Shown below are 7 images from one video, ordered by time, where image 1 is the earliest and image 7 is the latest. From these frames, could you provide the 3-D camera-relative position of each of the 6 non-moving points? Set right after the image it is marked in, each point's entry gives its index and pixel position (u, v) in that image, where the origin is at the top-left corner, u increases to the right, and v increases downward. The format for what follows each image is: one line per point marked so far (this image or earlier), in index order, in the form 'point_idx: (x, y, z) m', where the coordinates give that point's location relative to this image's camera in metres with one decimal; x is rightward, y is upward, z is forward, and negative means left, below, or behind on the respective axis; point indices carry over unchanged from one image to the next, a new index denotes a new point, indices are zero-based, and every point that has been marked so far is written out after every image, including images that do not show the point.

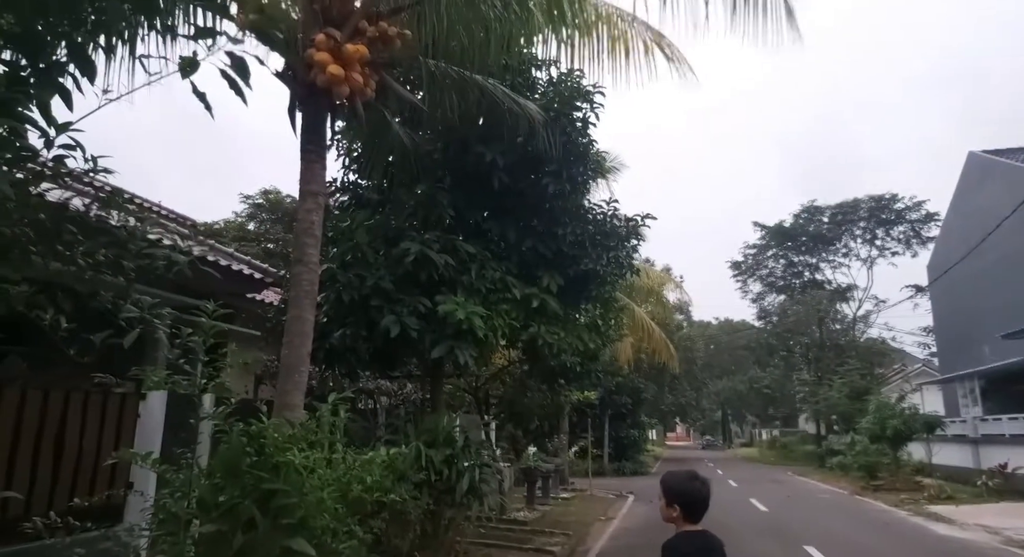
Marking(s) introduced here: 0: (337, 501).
0: (-1.1, -1.5, +4.3) m
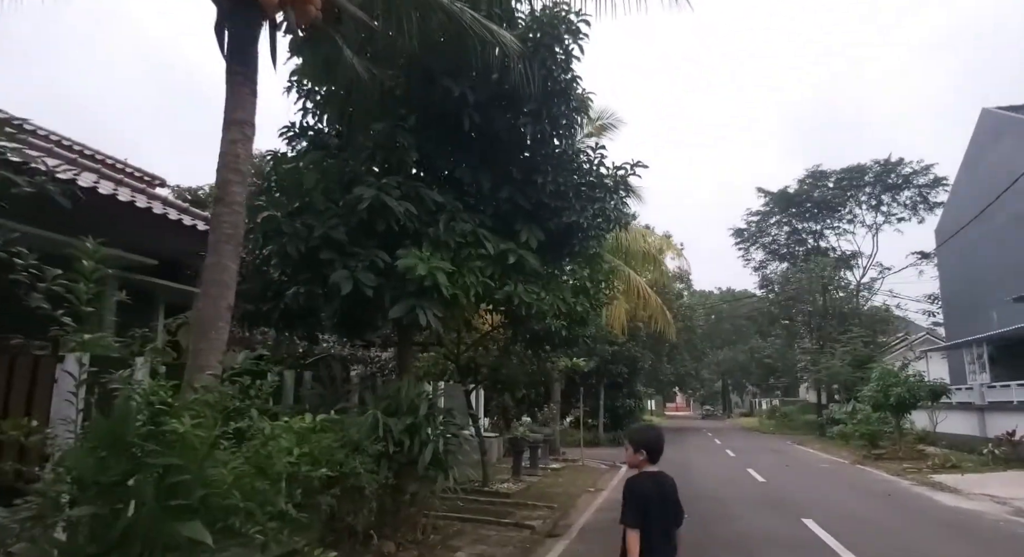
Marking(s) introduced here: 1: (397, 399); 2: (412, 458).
0: (-1.4, -1.1, +3.7) m
1: (-1.1, -1.1, +6.0) m
2: (-0.9, -1.7, +5.9) m
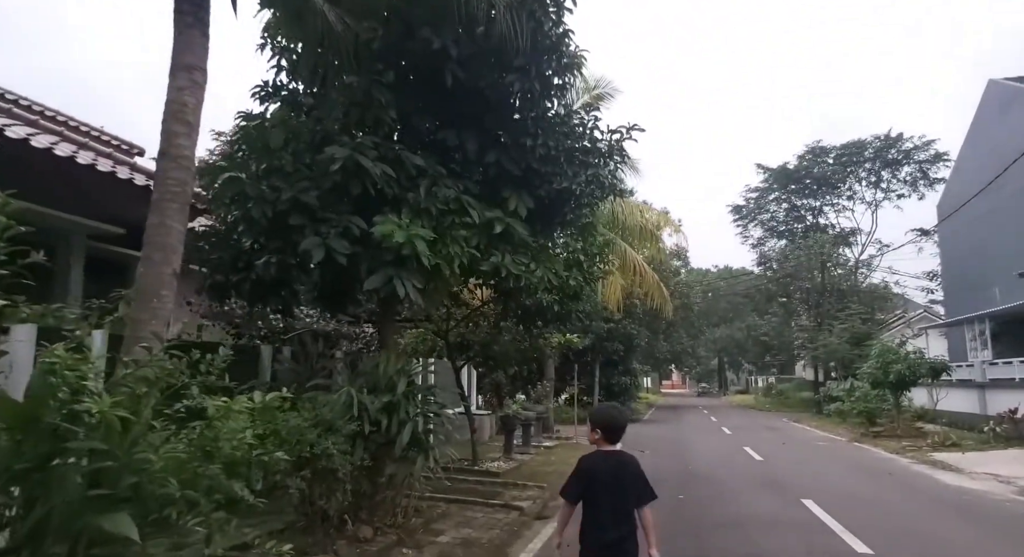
0: (-1.6, -0.9, +3.3) m
1: (-1.2, -0.9, +5.7) m
2: (-1.1, -1.4, +5.5) m
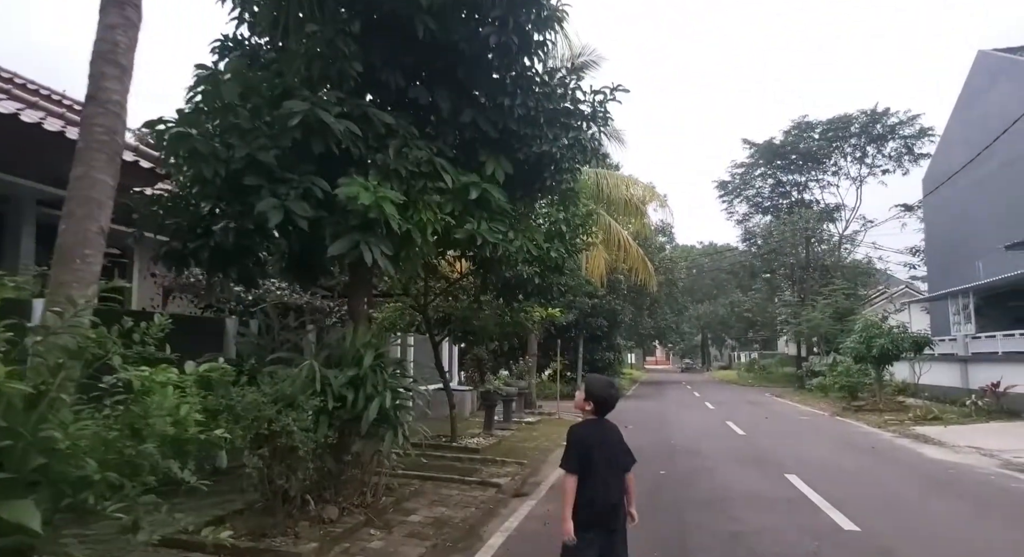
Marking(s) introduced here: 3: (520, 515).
0: (-1.7, -0.7, +2.9) m
1: (-1.4, -0.6, +5.3) m
2: (-1.3, -1.1, +5.2) m
3: (+0.1, -2.2, +6.0) m
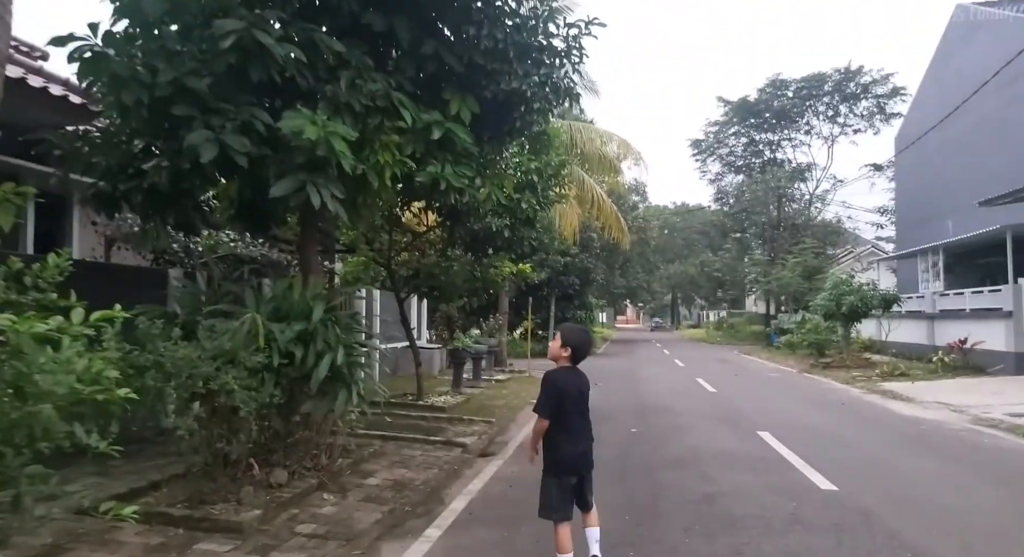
0: (-1.9, -0.5, +2.5) m
1: (-1.7, -0.2, +4.8) m
2: (-1.5, -0.7, +4.7) m
3: (-0.2, -1.8, +5.7) m
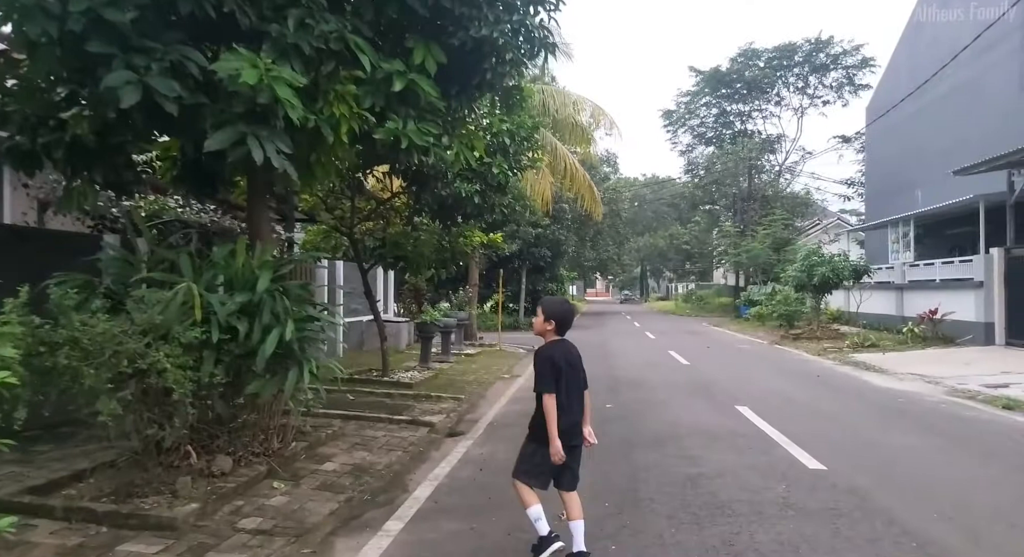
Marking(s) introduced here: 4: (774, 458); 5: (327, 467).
0: (-2.0, -0.3, +1.9) m
1: (-1.9, +0.1, +4.3) m
2: (-1.7, -0.5, +4.2) m
3: (-0.5, -1.5, +5.3) m
4: (+2.1, -1.5, +5.2) m
5: (-1.4, -1.4, +4.9) m
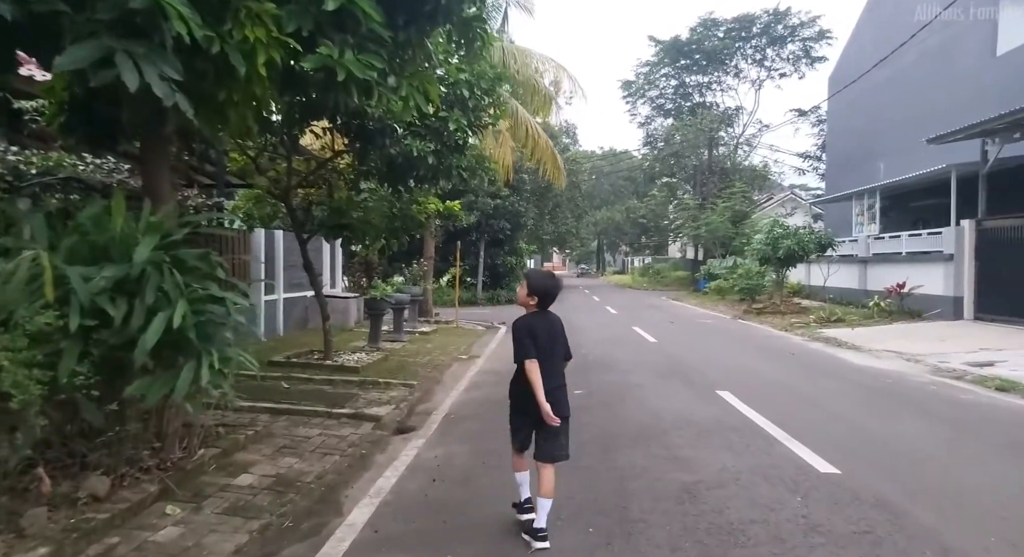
0: (-2.0, -0.3, +0.9) m
1: (-2.1, +0.2, +3.3) m
2: (-1.9, -0.3, +3.2) m
3: (-0.8, -1.3, +4.5) m
4: (+1.9, -1.3, +4.5) m
5: (-1.7, -1.2, +4.0) m
